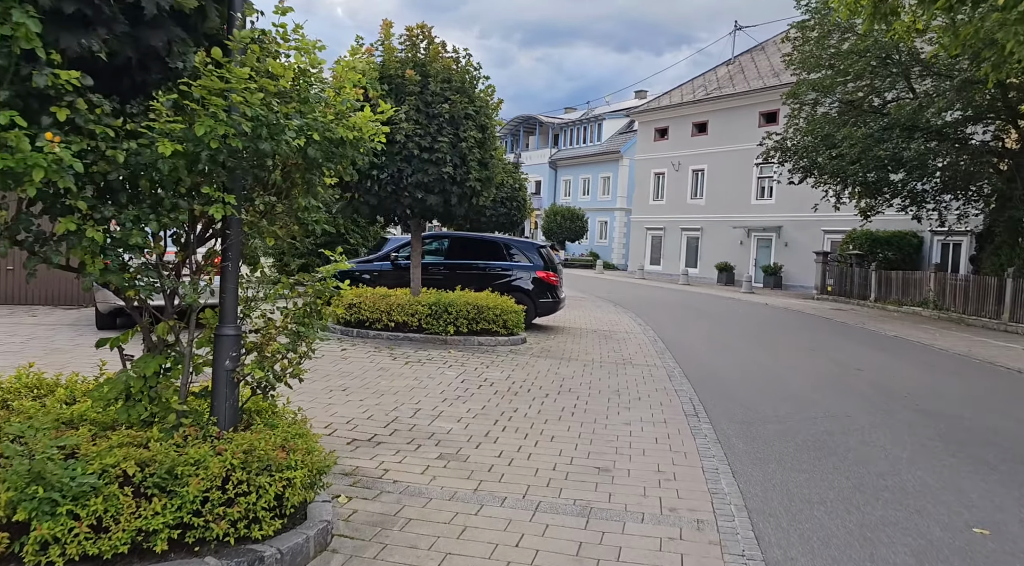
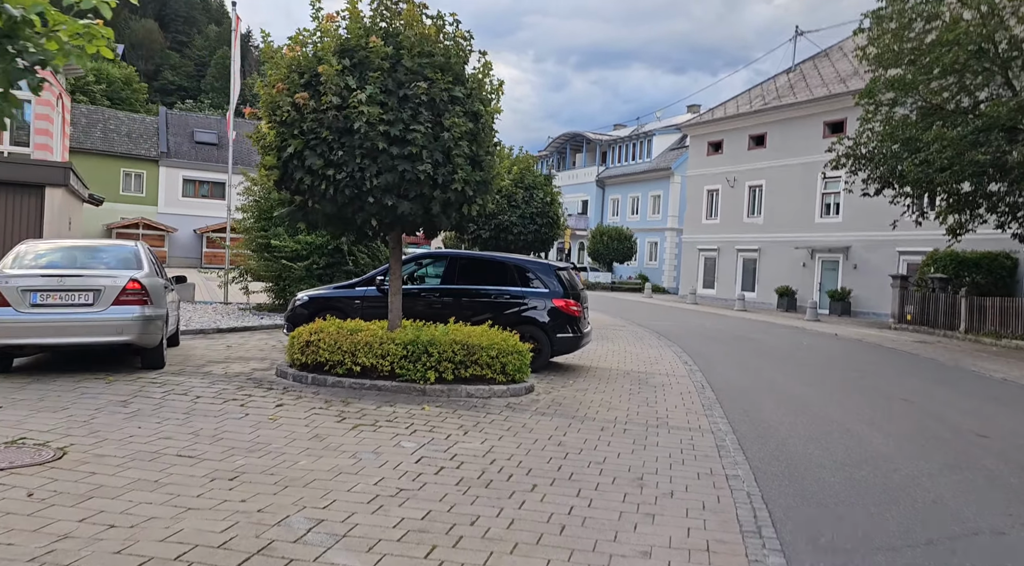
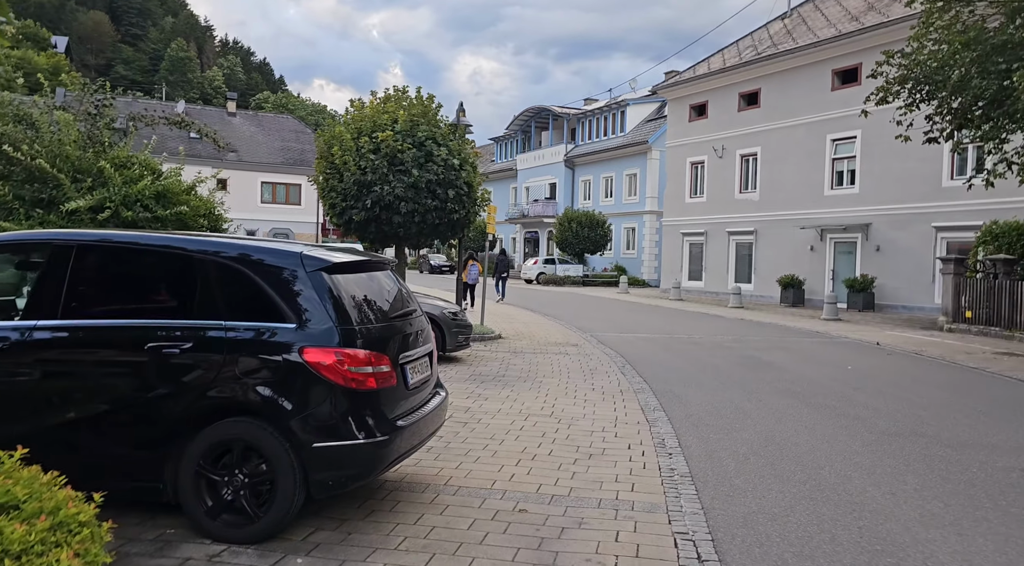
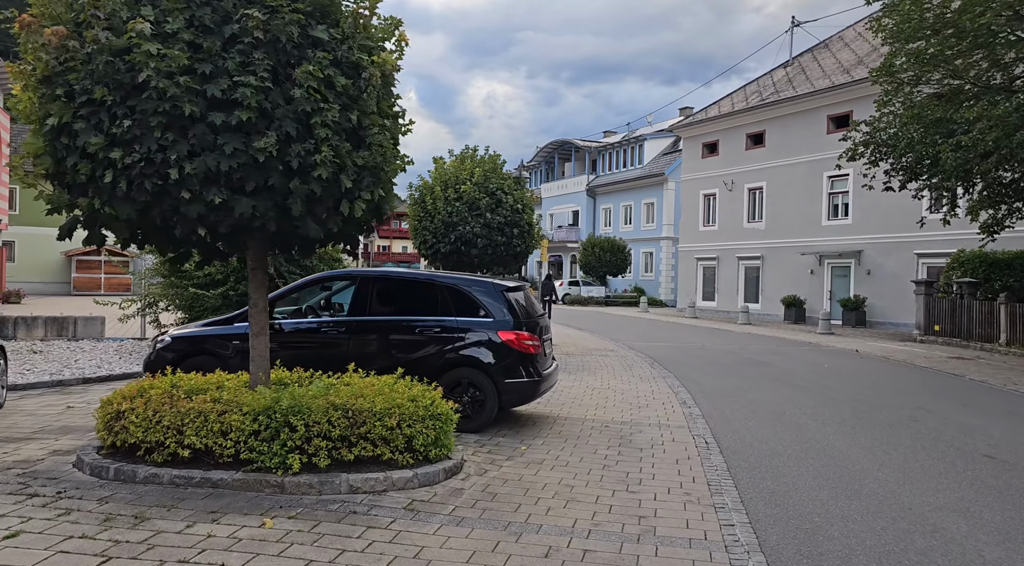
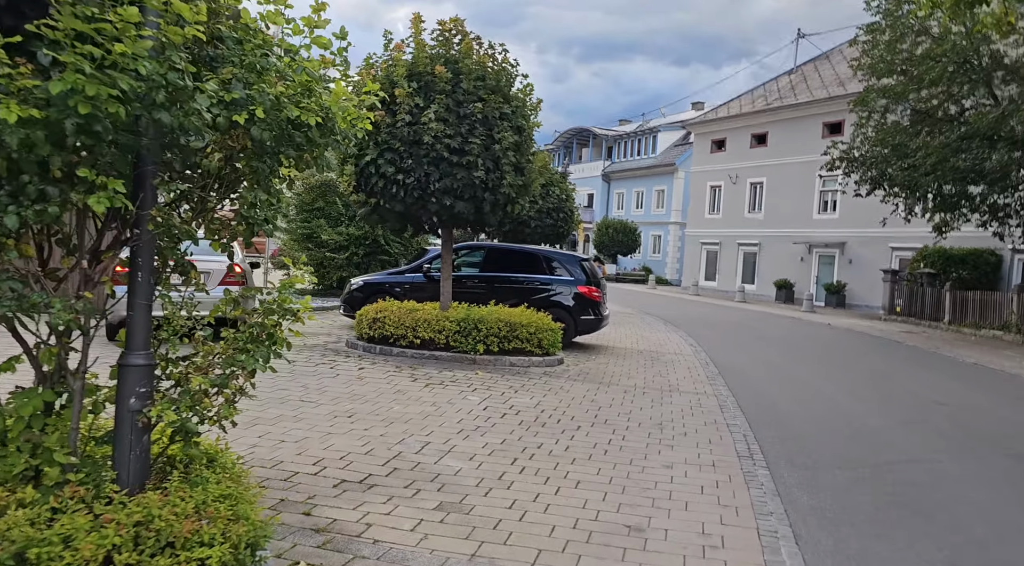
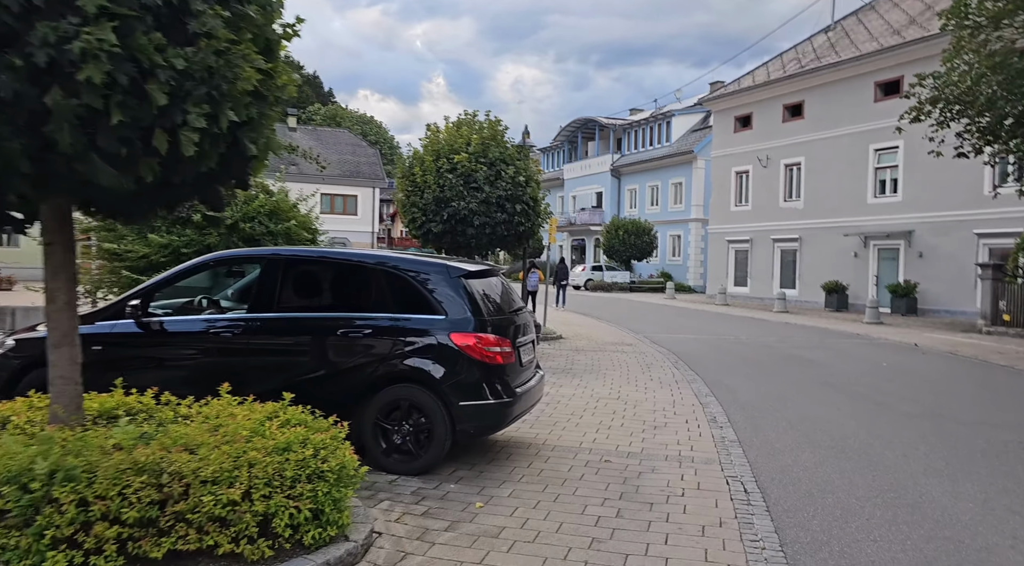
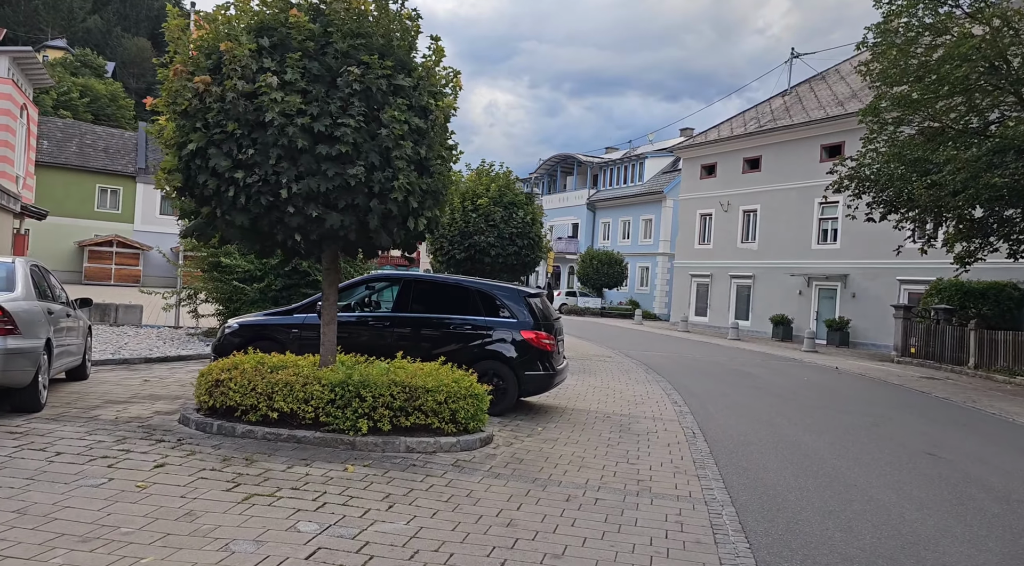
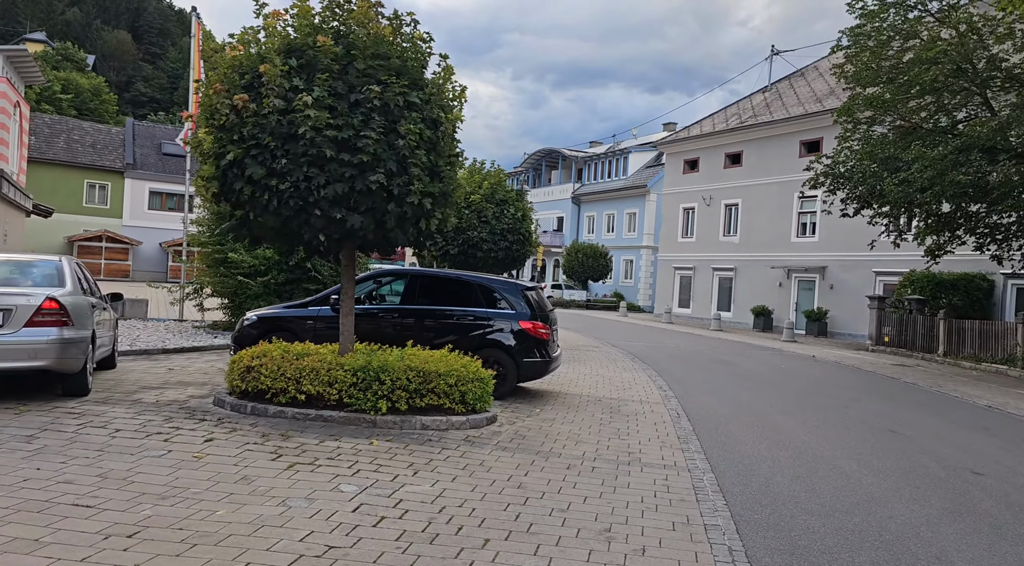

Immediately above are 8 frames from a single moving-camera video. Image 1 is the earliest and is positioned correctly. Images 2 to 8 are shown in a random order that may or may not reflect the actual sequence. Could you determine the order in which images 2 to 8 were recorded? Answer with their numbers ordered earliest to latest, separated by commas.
5, 2, 8, 7, 4, 6, 3
